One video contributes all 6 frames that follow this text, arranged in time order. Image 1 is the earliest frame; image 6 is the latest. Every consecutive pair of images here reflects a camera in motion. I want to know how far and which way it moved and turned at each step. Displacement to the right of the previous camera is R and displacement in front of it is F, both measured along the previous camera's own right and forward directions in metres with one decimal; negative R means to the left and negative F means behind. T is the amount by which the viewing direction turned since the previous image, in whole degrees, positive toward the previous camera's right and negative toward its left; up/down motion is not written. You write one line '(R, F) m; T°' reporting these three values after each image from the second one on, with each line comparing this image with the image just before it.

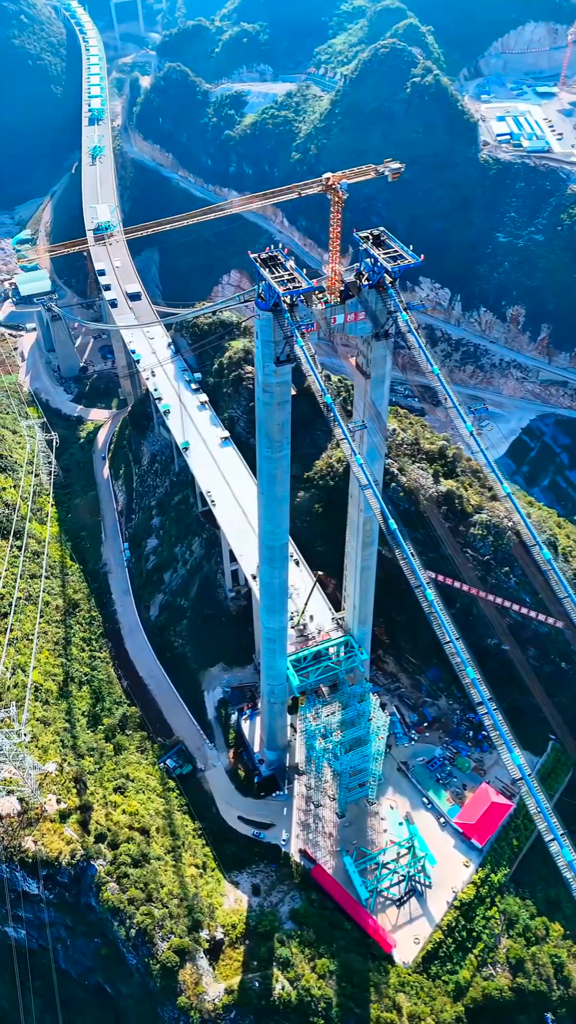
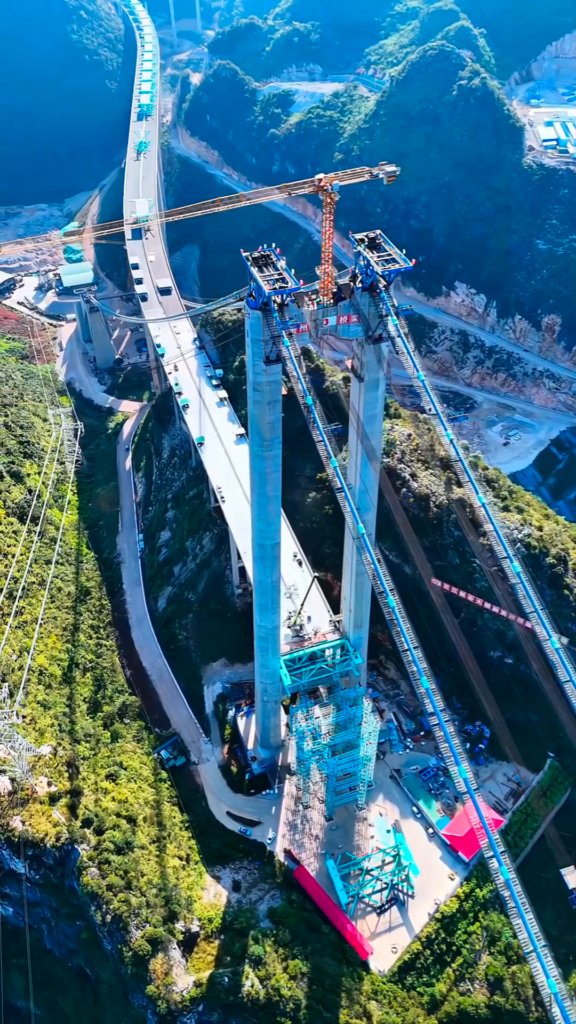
(+2.2, 0.0) m; -3°
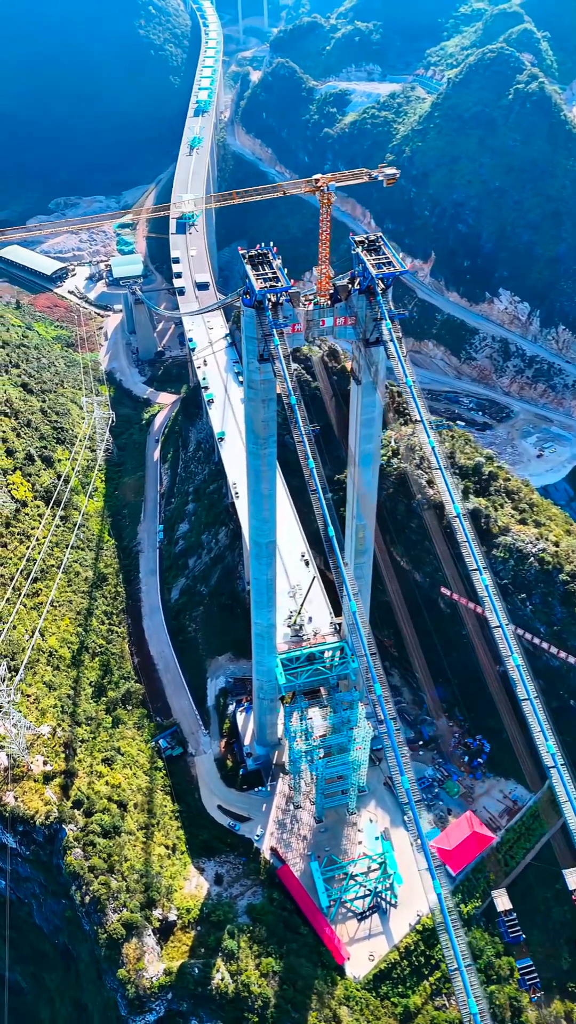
(+2.4, 0.0) m; -4°
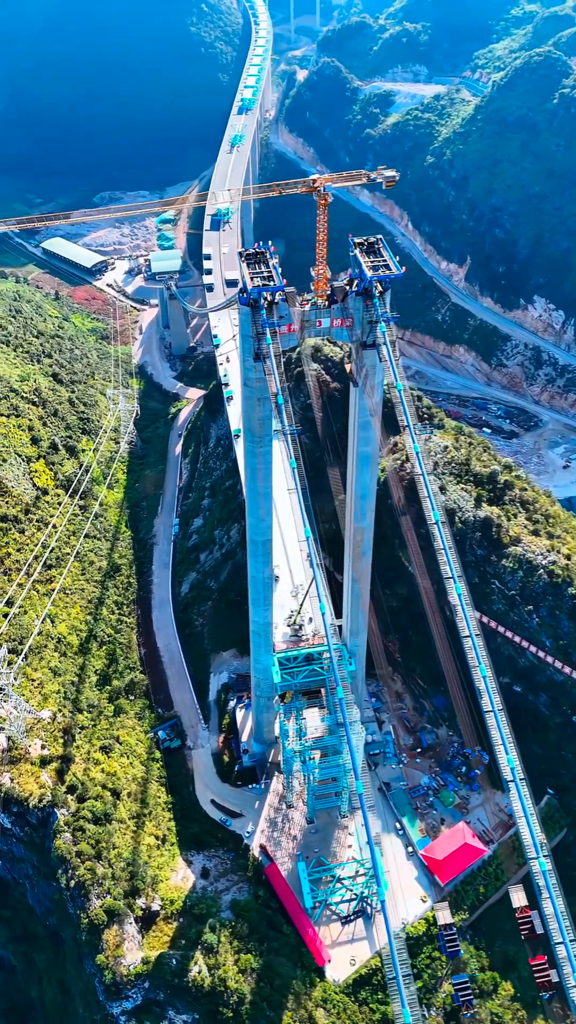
(+1.9, 0.0) m; -3°
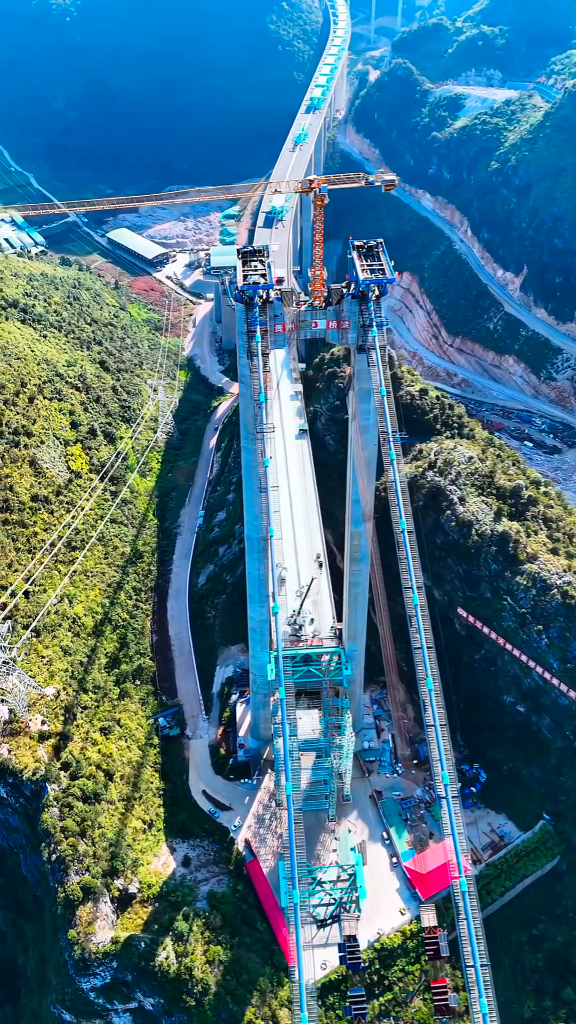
(+2.8, +0.1) m; -4°
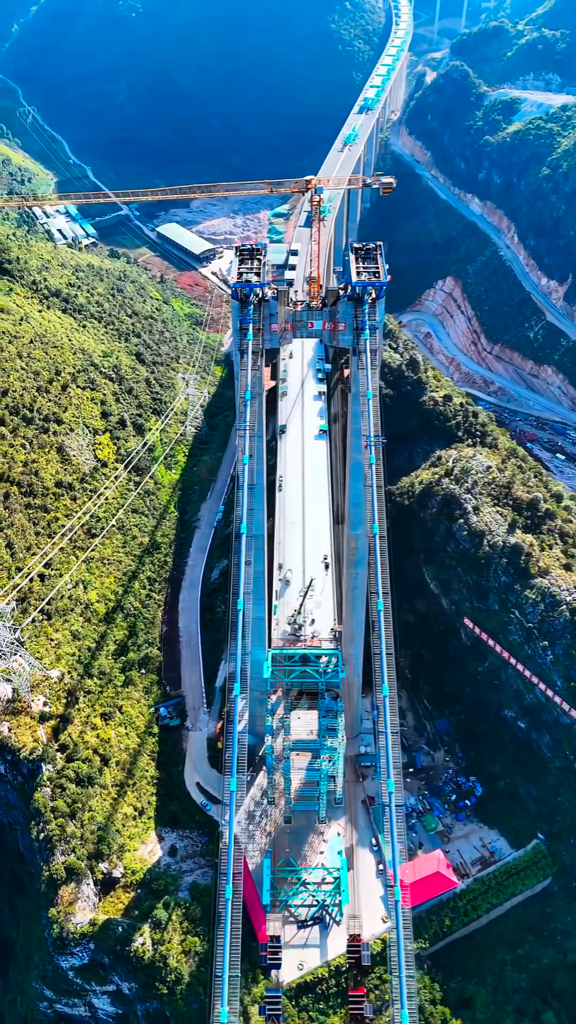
(+2.2, 0.0) m; -3°
